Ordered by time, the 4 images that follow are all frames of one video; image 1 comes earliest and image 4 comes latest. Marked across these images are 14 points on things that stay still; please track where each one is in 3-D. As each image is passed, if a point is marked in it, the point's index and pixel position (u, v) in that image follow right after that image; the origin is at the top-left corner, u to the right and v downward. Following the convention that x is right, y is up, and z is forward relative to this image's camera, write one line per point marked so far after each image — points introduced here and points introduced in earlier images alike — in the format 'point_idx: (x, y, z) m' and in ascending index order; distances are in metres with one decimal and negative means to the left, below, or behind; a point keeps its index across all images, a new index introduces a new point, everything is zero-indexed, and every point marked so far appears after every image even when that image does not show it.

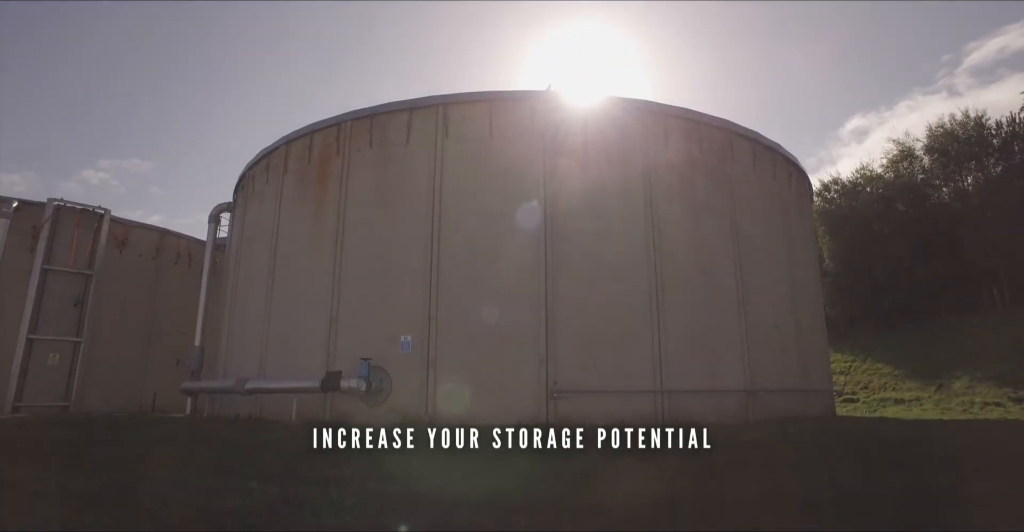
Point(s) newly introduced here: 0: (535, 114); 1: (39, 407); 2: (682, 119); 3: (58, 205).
0: (+0.4, +2.4, +9.5) m
1: (-10.4, -3.1, +13.2) m
2: (+2.9, +2.4, +10.0) m
3: (-10.7, +1.4, +14.2) m
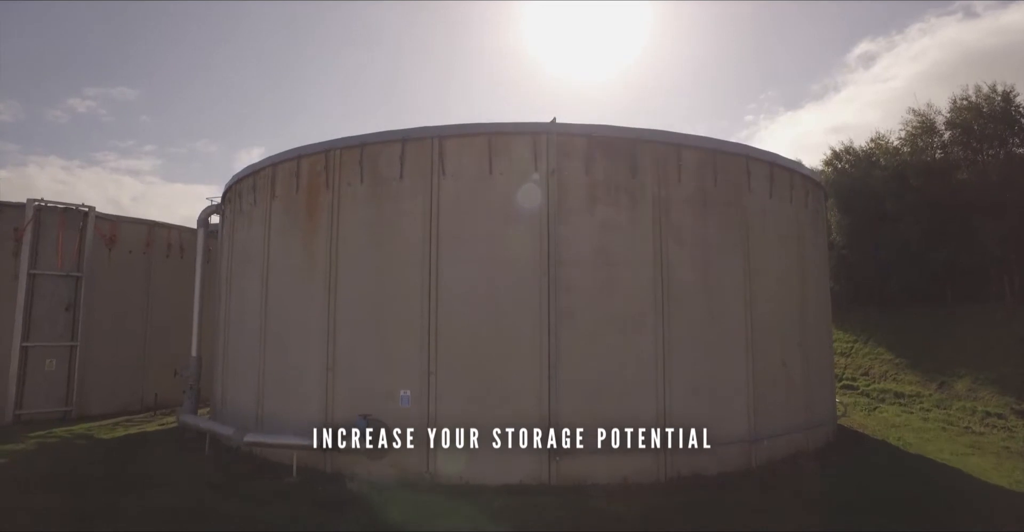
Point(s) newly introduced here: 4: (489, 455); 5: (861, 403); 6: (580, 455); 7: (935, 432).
0: (+0.4, +1.7, +8.8) m
1: (-10.3, -3.2, +13.2) m
2: (+2.9, +1.8, +9.3) m
3: (-10.7, +1.4, +13.6) m
4: (-0.3, -2.5, +8.4) m
5: (+8.7, -3.4, +14.9) m
6: (+0.9, -2.4, +8.4) m
7: (+8.1, -3.2, +11.6) m
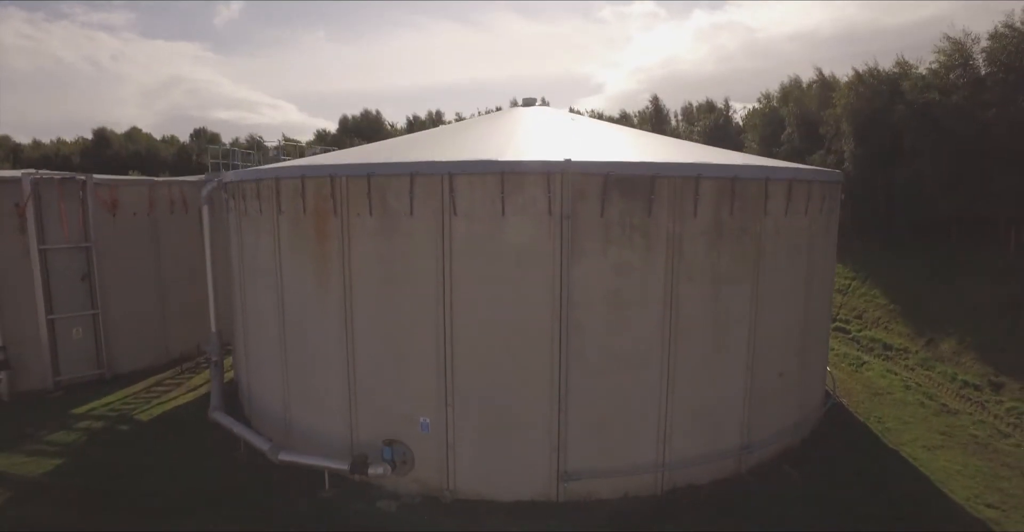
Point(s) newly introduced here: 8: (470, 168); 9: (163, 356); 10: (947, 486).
0: (+0.6, +1.1, +8.5) m
1: (-10.1, -2.6, +14.1) m
2: (+3.0, +1.3, +9.0) m
3: (-10.5, +2.0, +13.3) m
4: (-0.1, -3.1, +9.2) m
5: (+8.8, -2.3, +15.7) m
6: (+1.1, -3.0, +9.2) m
7: (+8.3, -3.0, +12.5) m
8: (-0.6, +1.4, +8.5) m
9: (-9.1, -2.3, +15.6) m
10: (+7.0, -3.6, +9.7) m
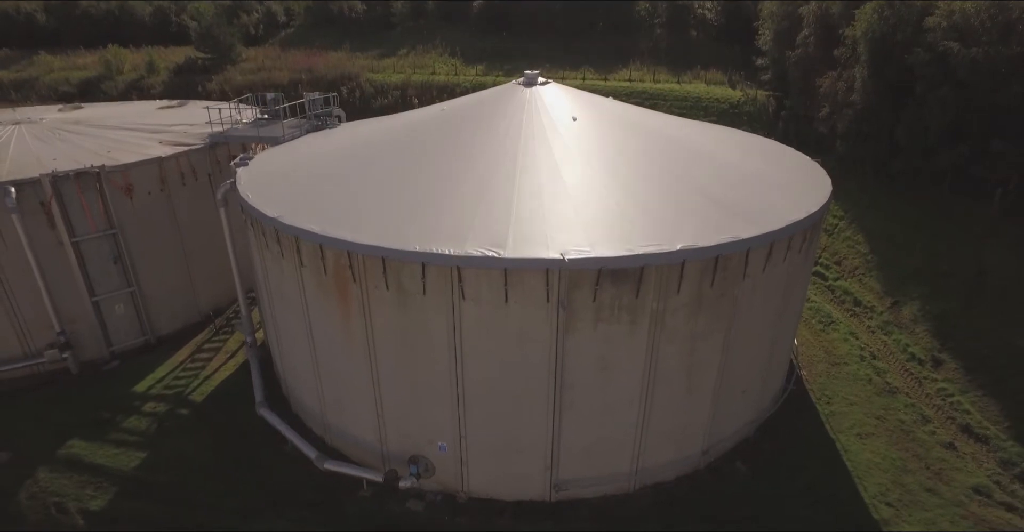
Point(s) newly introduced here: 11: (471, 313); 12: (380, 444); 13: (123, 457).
0: (+0.6, -0.2, +9.4) m
1: (-10.1, -2.1, +15.8) m
2: (+3.1, +0.1, +9.8) m
3: (-10.5, +2.0, +13.7) m
4: (-0.1, -4.0, +11.4) m
5: (+8.9, -1.2, +17.3) m
6: (+1.1, -3.9, +11.3) m
7: (+8.4, -2.8, +14.4) m
8: (-0.6, +0.1, +9.3) m
9: (-9.0, -1.3, +17.2) m
10: (+7.0, -4.3, +12.0) m
11: (-0.7, -0.7, +9.9) m
12: (-2.6, -3.5, +11.8) m
13: (-8.1, -4.0, +12.5) m
